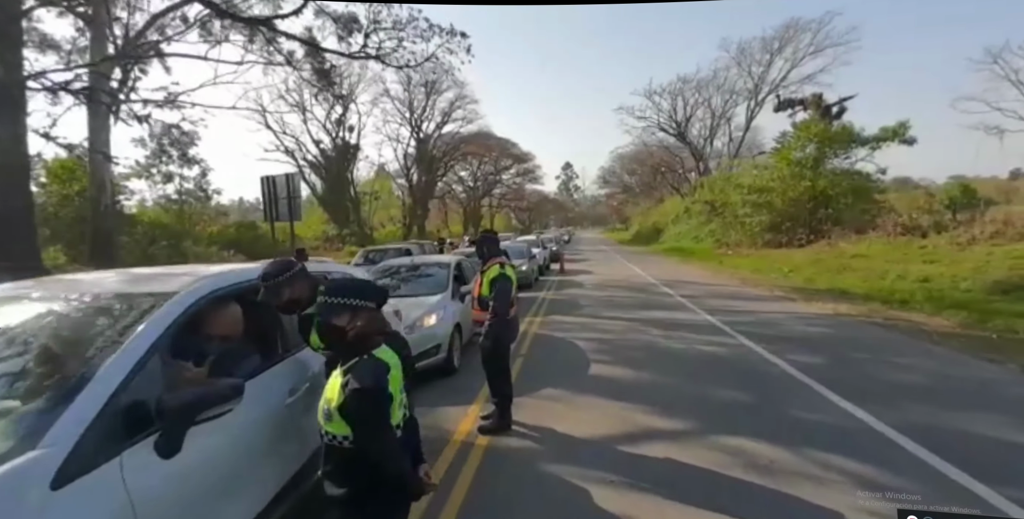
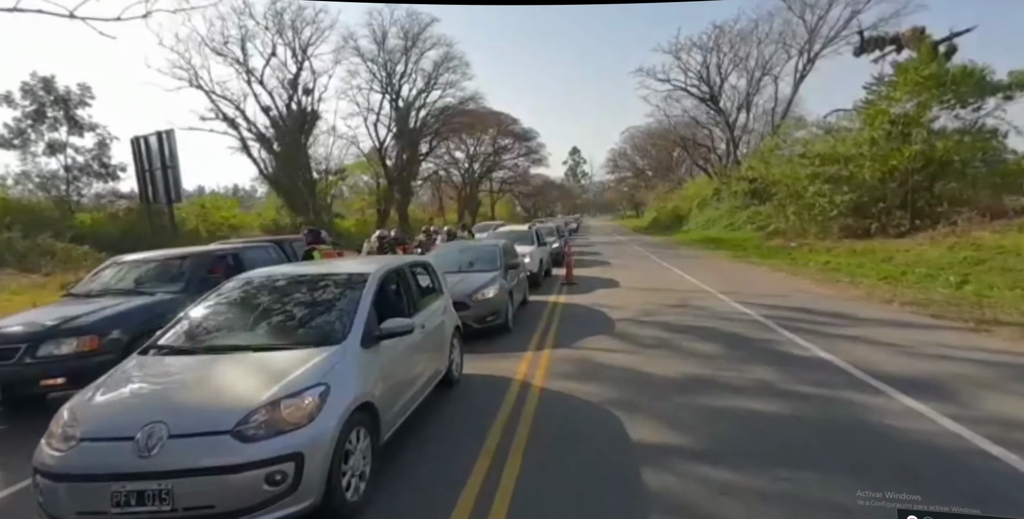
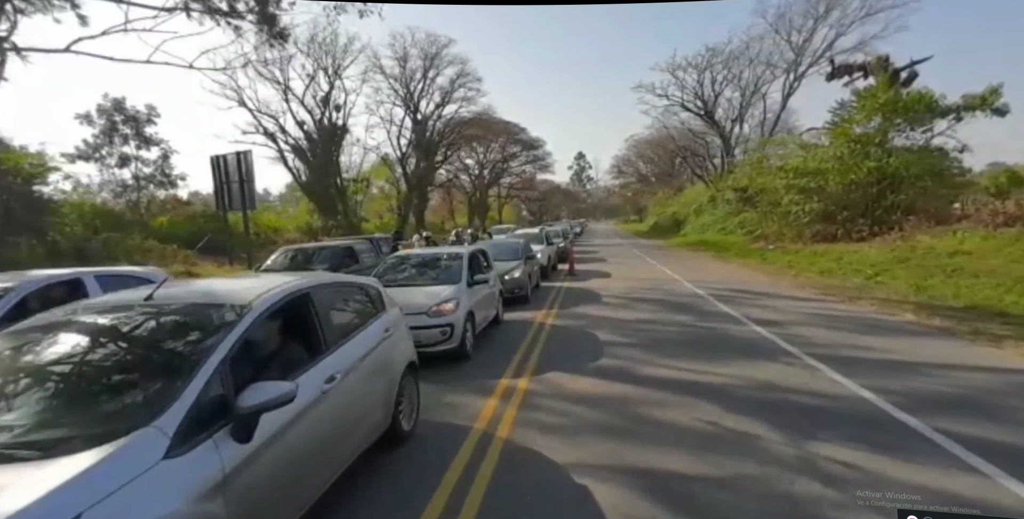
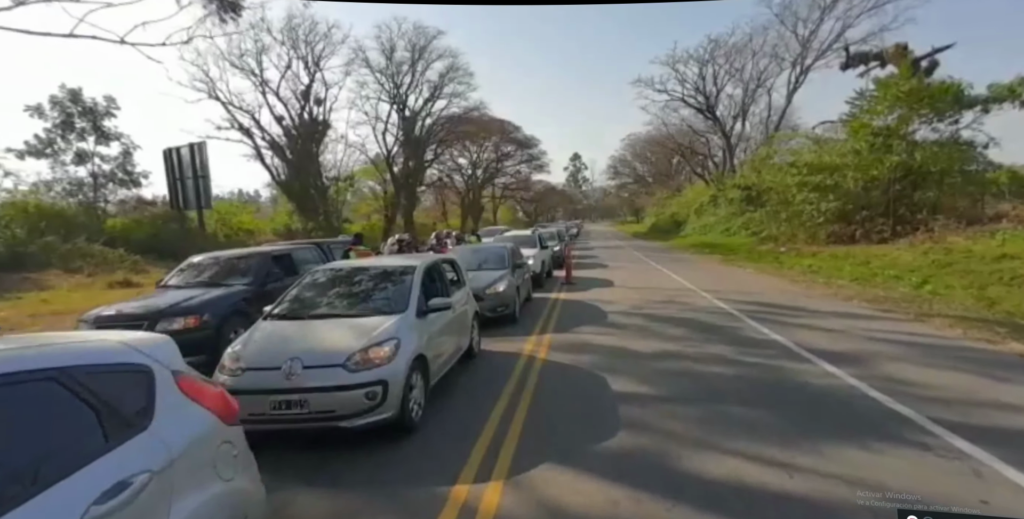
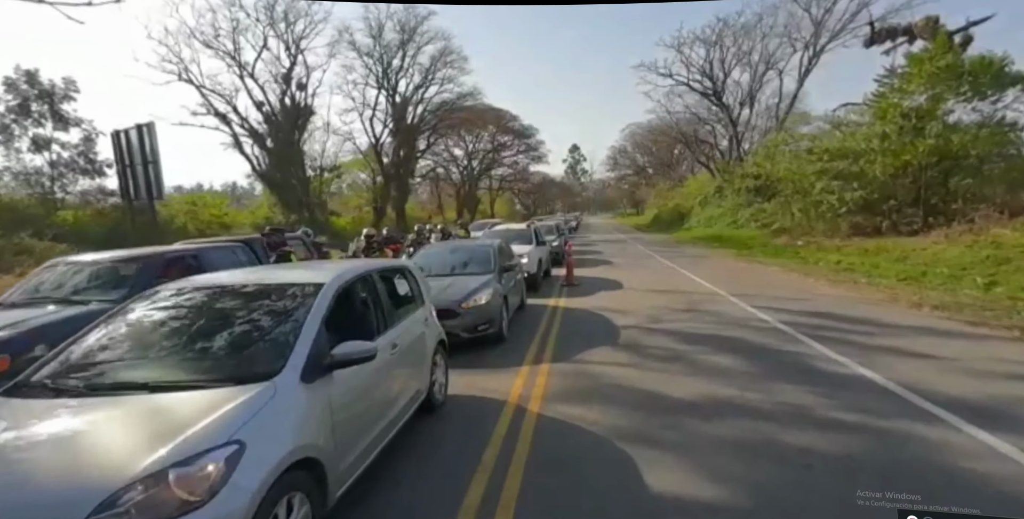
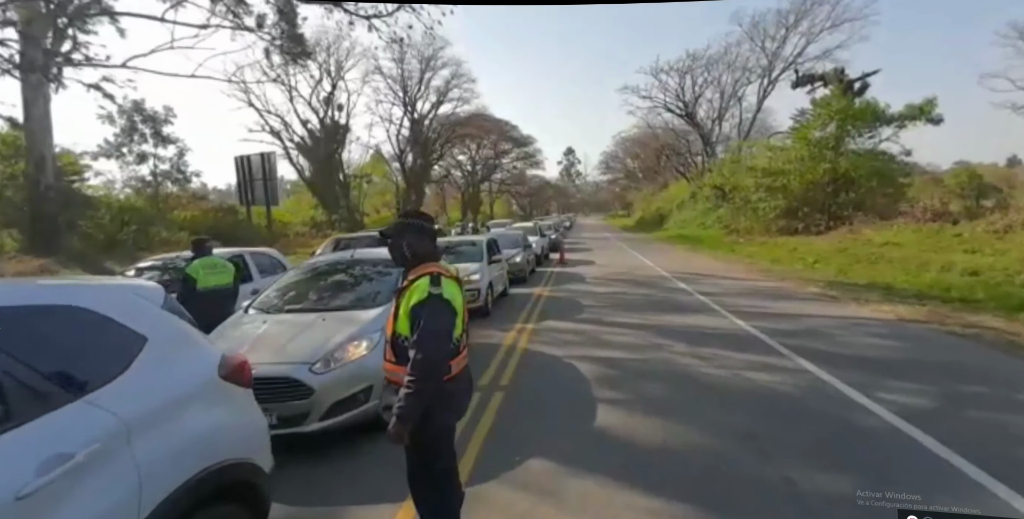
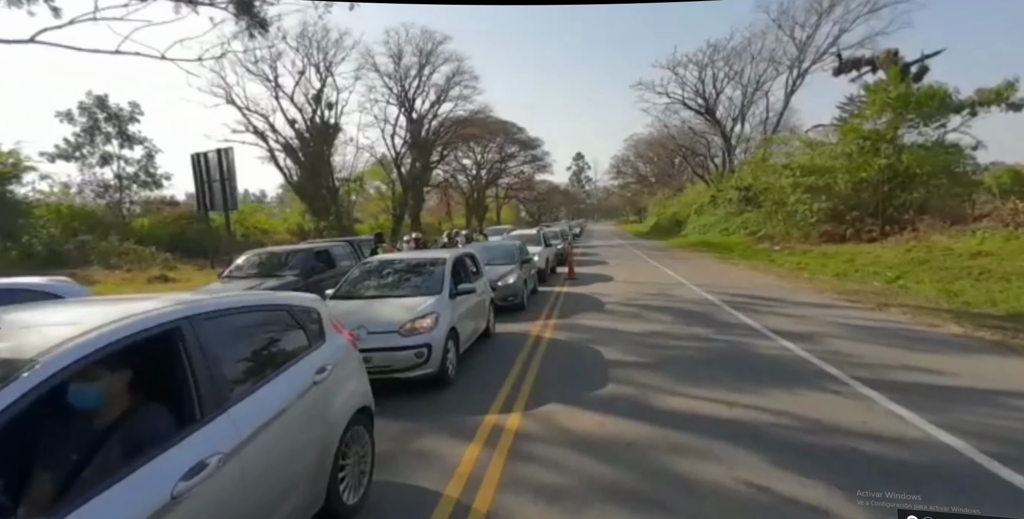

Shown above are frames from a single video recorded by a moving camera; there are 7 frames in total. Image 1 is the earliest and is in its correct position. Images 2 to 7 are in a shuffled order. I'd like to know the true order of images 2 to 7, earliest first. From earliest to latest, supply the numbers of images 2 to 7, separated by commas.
6, 3, 7, 4, 2, 5
